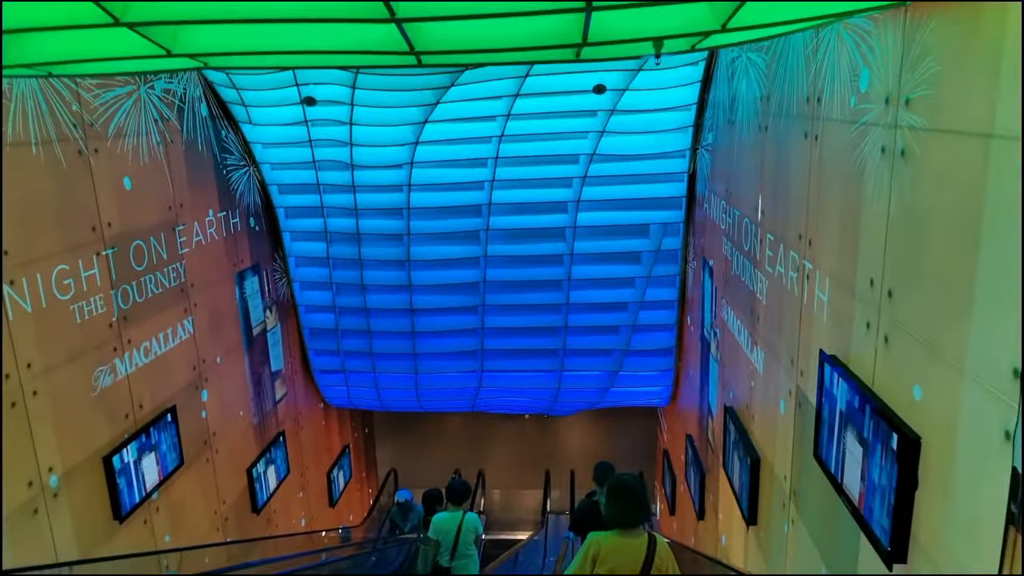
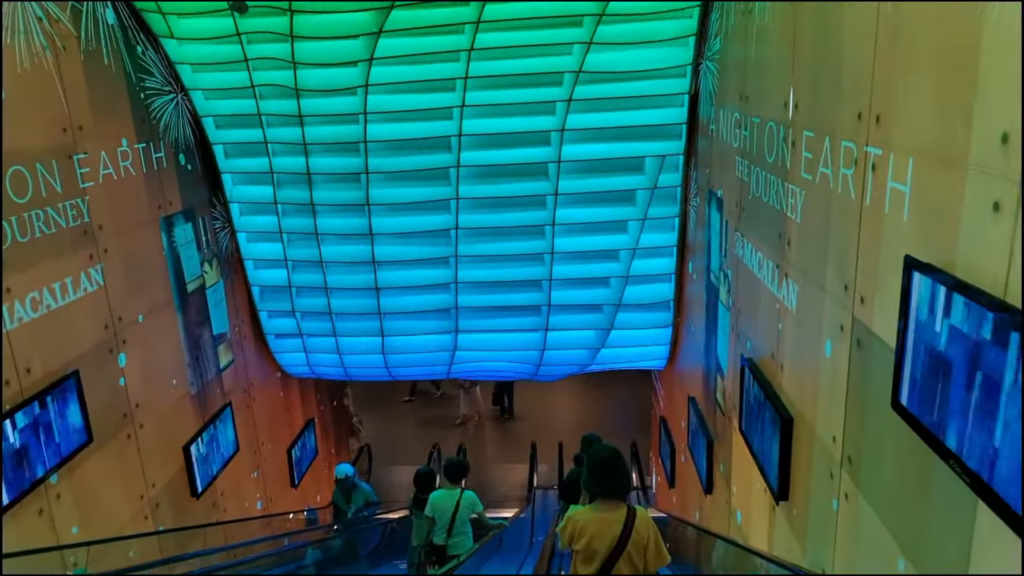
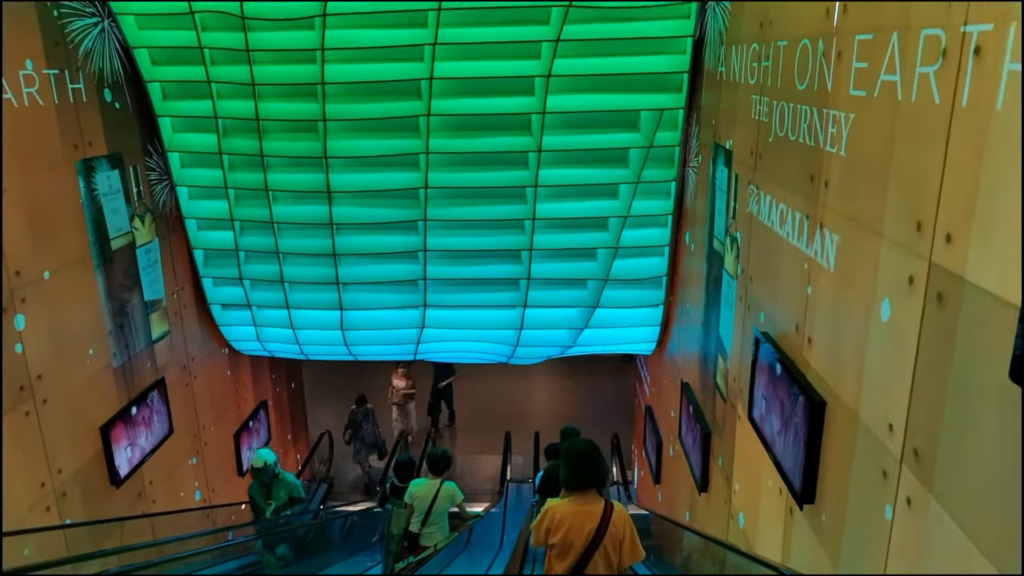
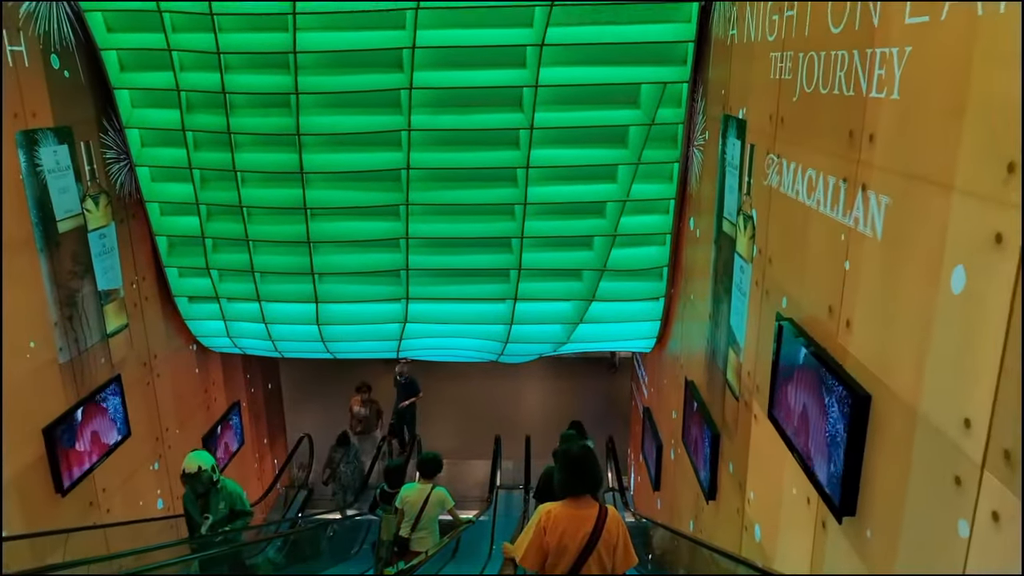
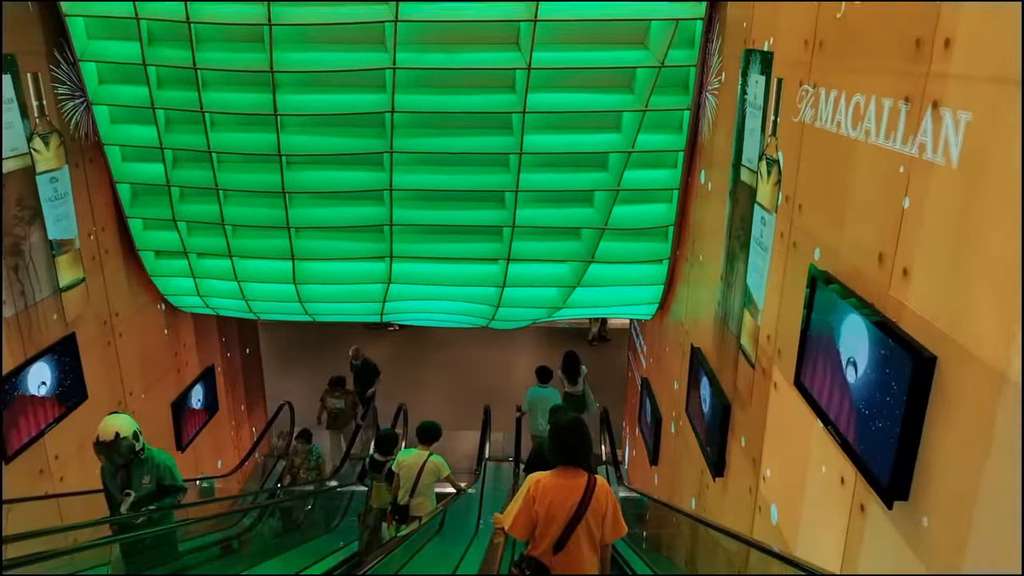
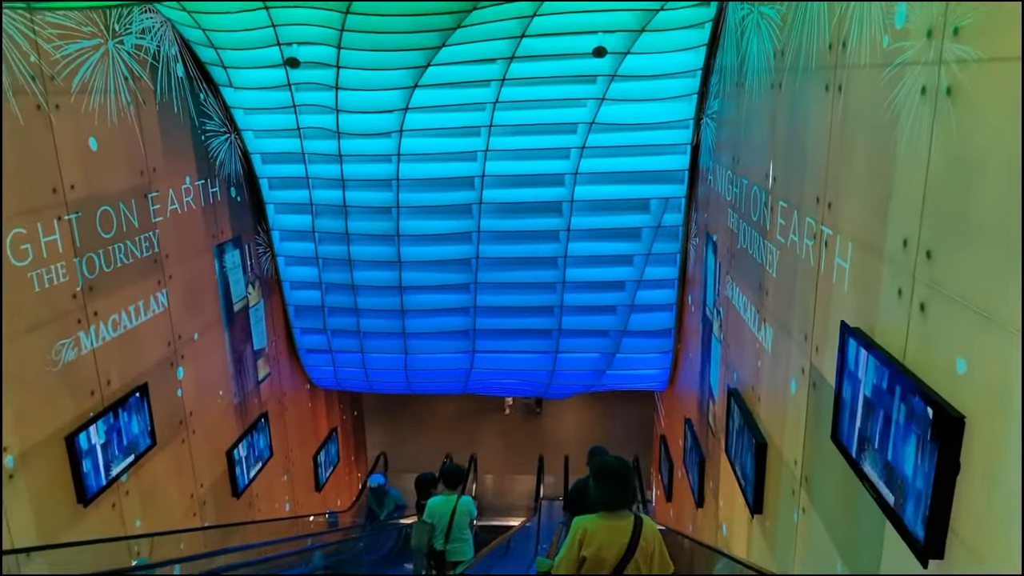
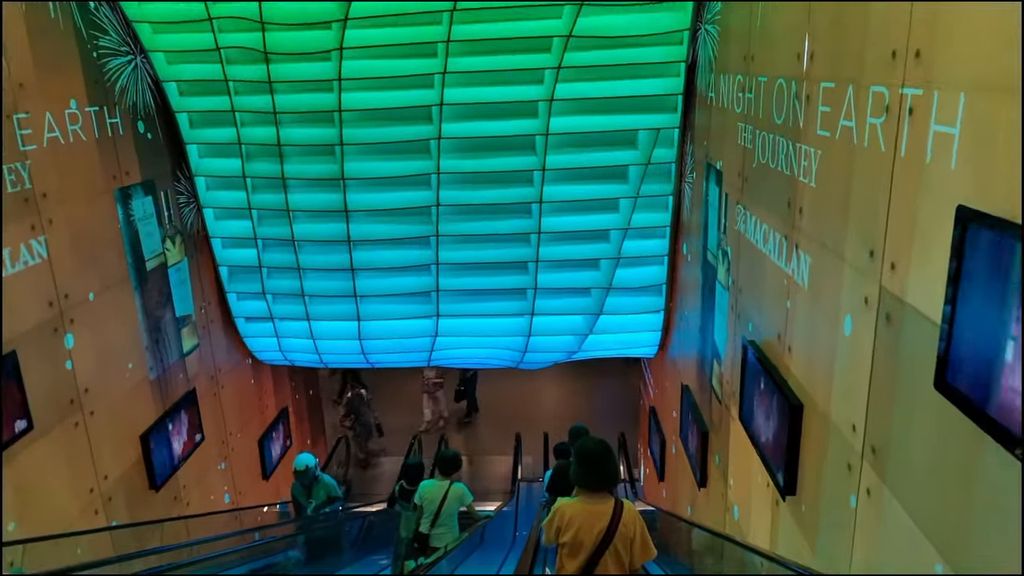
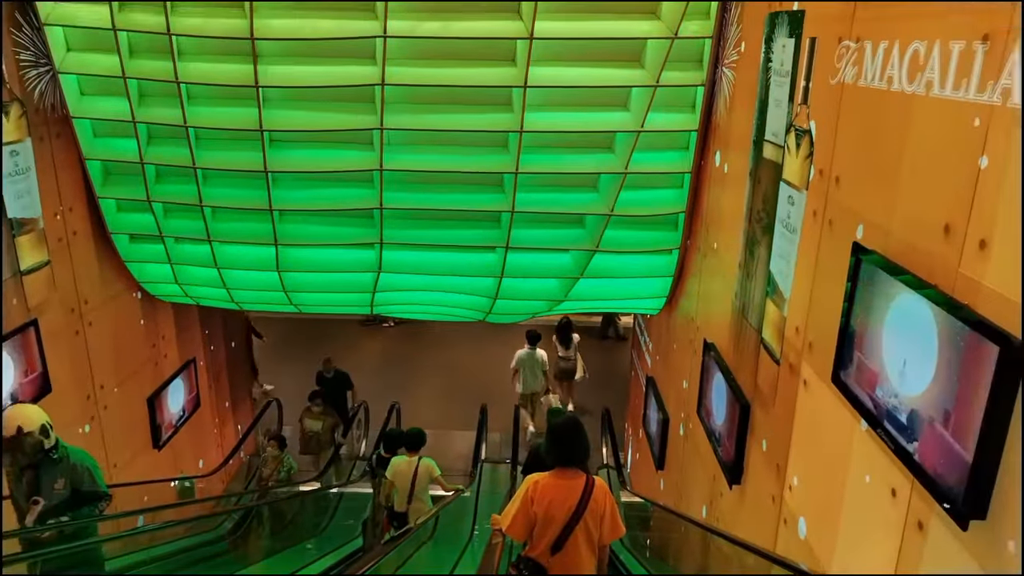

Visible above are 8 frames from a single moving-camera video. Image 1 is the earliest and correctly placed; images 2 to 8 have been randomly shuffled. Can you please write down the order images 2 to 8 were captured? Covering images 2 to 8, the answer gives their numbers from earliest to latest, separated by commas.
6, 2, 7, 3, 4, 5, 8
